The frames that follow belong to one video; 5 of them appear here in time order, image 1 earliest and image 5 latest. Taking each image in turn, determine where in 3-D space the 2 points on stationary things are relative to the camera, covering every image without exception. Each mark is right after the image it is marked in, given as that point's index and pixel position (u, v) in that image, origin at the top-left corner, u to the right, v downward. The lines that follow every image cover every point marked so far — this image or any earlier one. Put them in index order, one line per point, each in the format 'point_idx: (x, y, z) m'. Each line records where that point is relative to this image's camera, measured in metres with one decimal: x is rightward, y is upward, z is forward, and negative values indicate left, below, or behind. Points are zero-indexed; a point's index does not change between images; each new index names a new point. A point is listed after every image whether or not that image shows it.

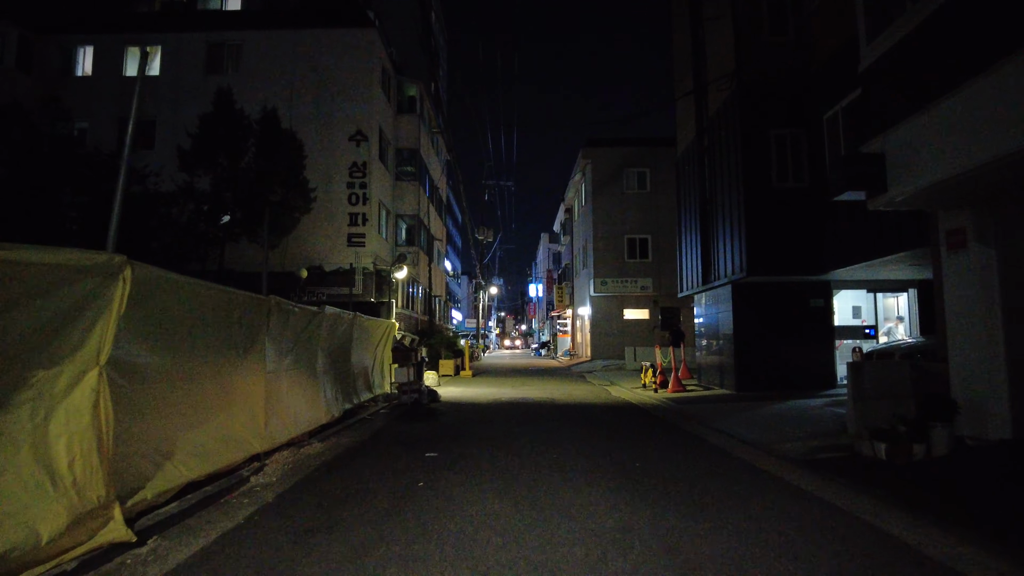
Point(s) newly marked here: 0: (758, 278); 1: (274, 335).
0: (+5.6, +0.2, +15.4) m
1: (-2.9, -0.5, +8.1) m
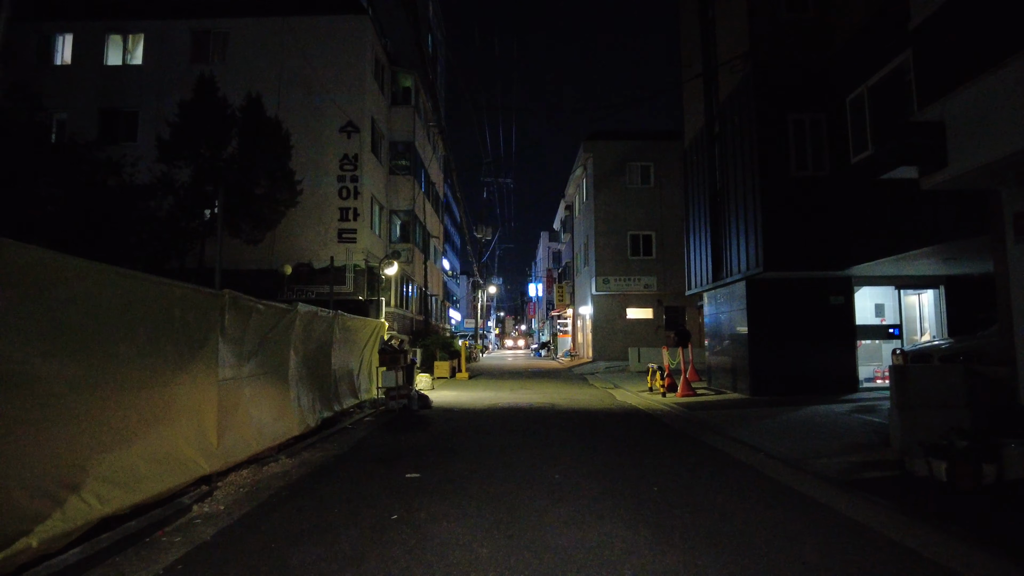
0: (+5.6, +0.3, +14.3) m
1: (-2.9, -0.5, +7.0) m
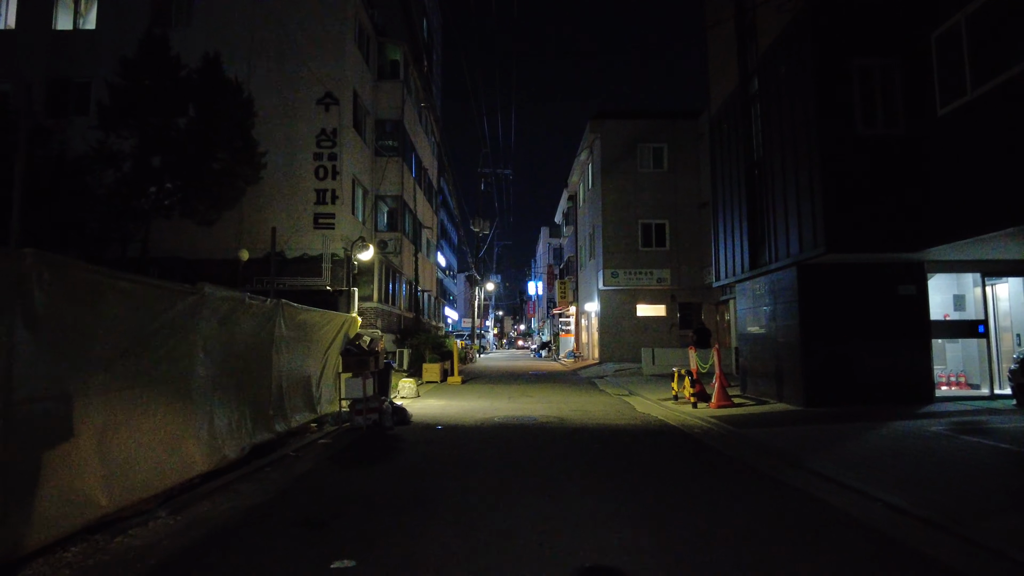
0: (+5.6, +0.5, +11.6) m
1: (-2.9, -0.2, +4.3) m
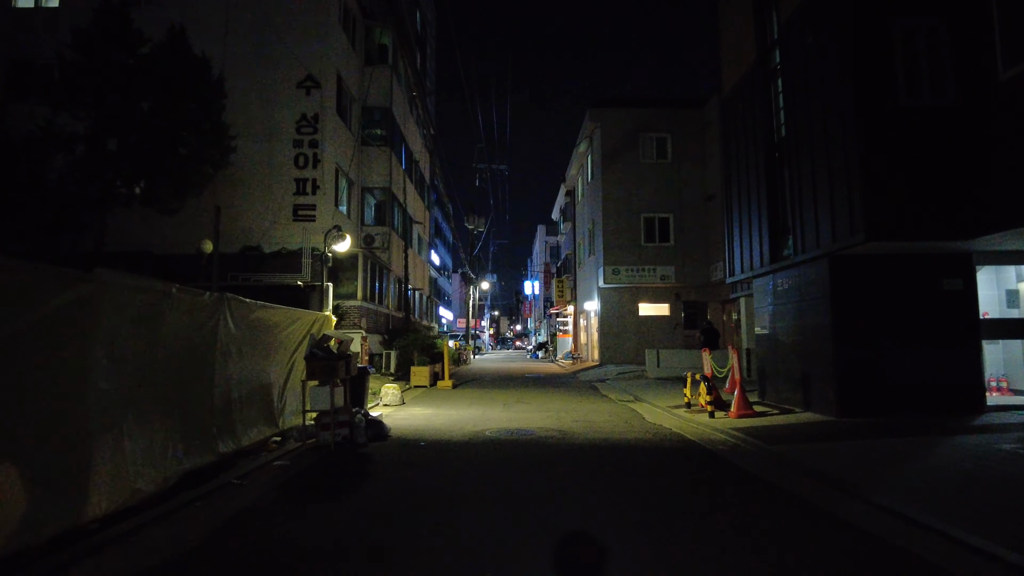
0: (+5.5, +0.6, +10.2) m
1: (-3.0, -0.2, +2.8) m
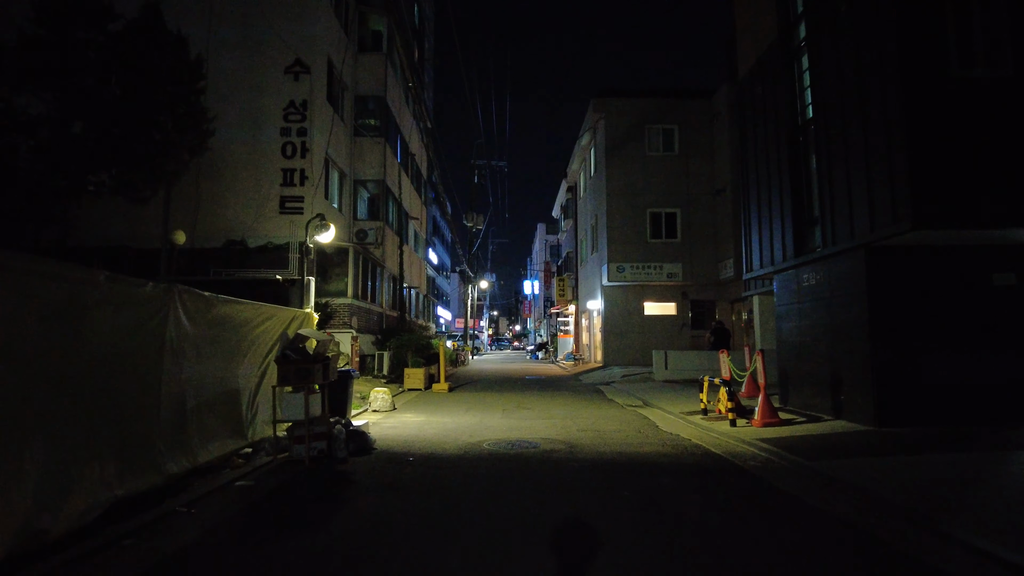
0: (+5.5, +0.7, +9.1) m
1: (-2.9, -0.1, +1.7) m
